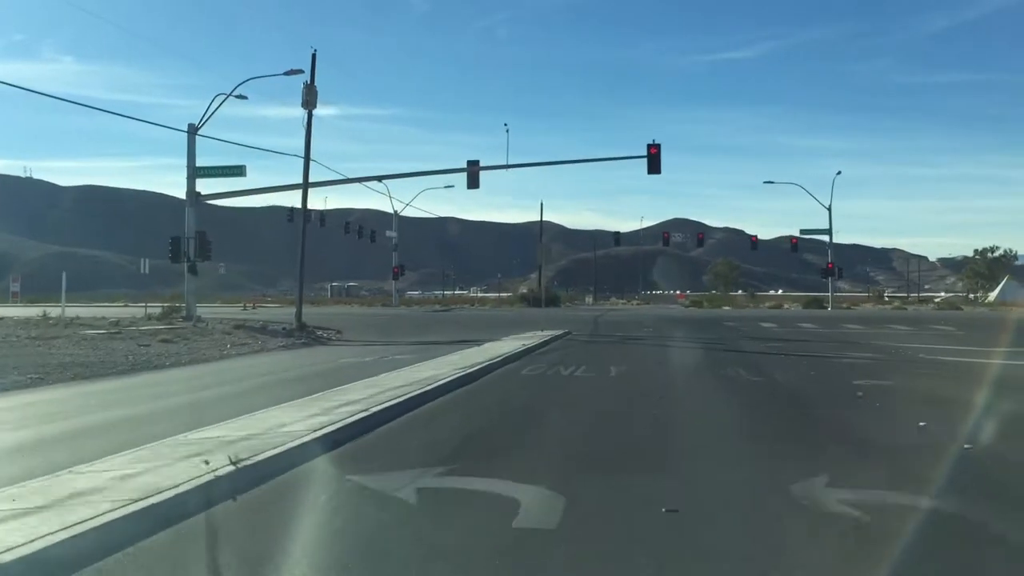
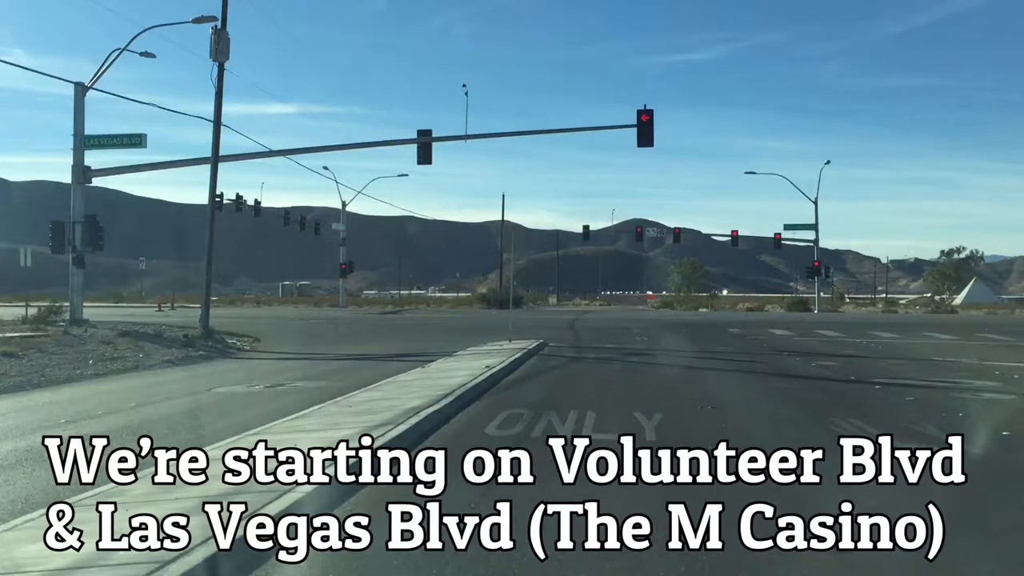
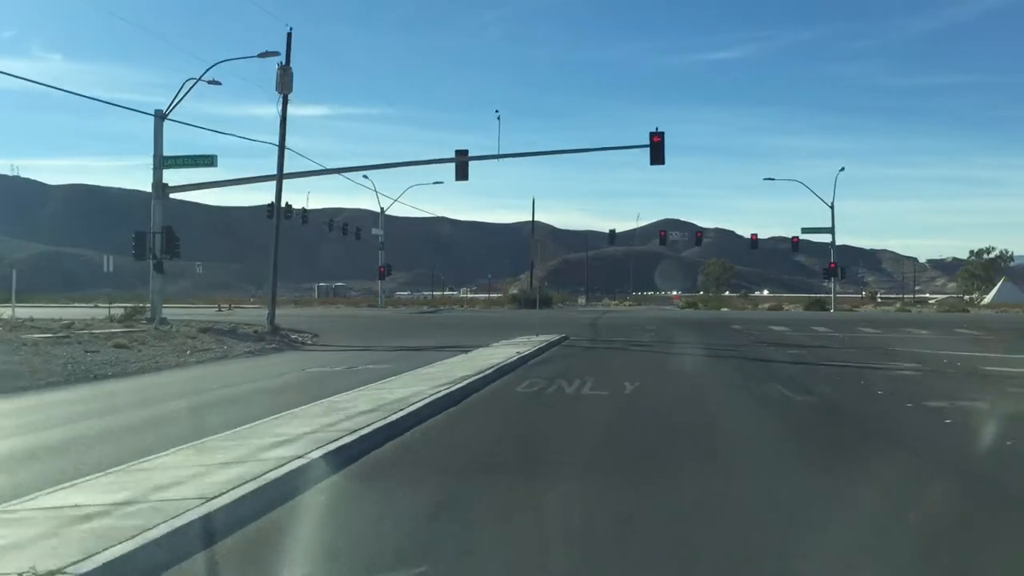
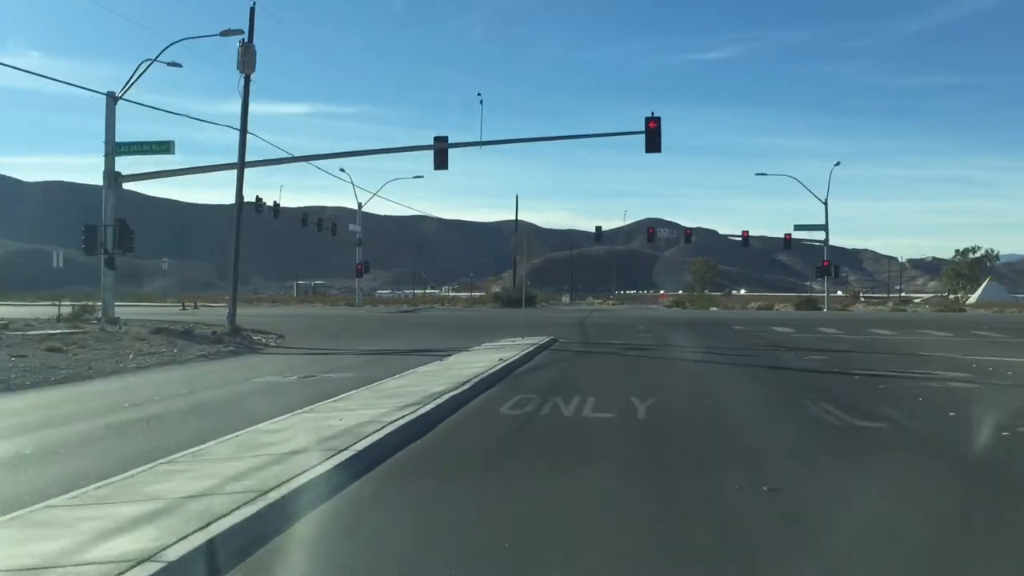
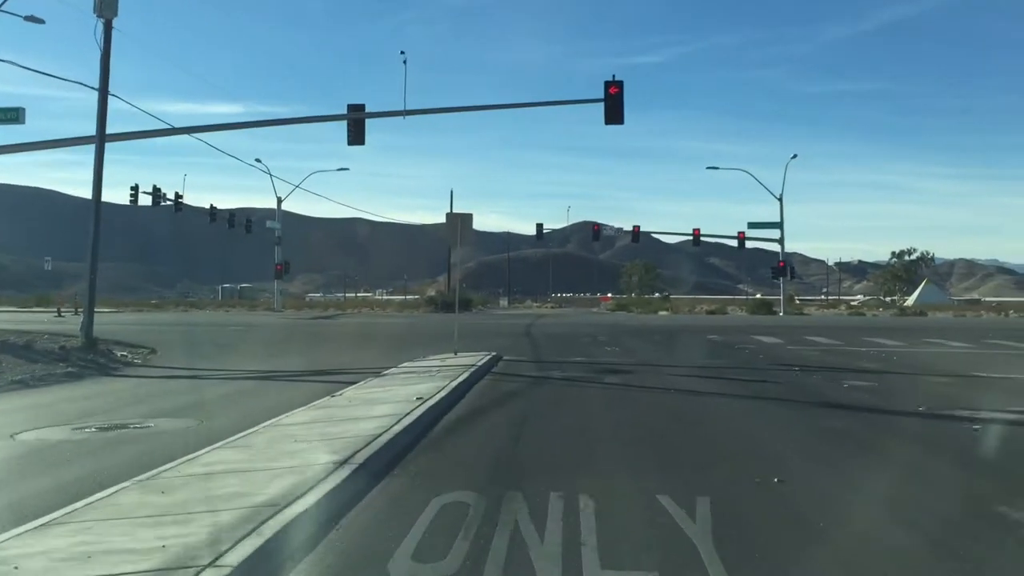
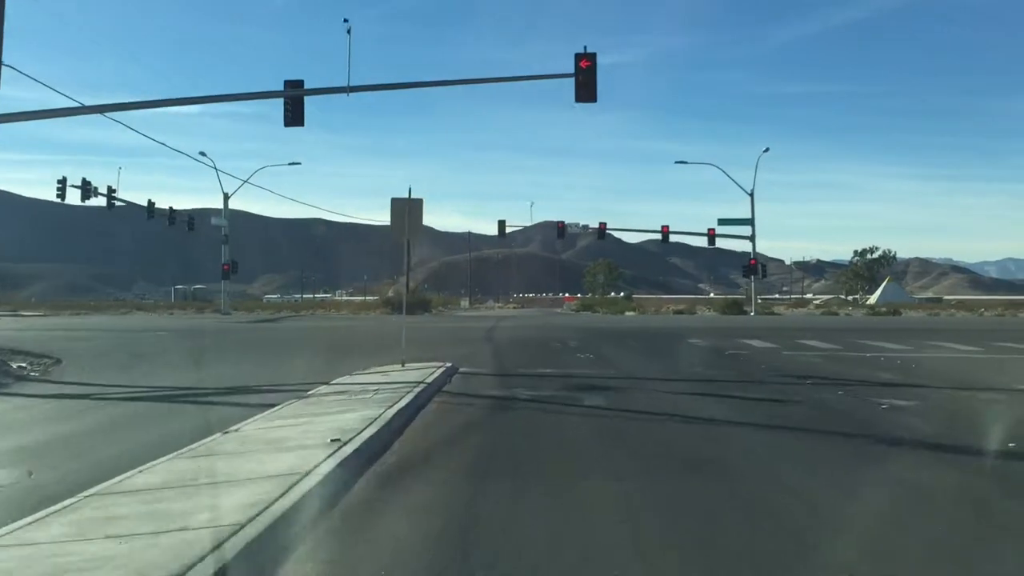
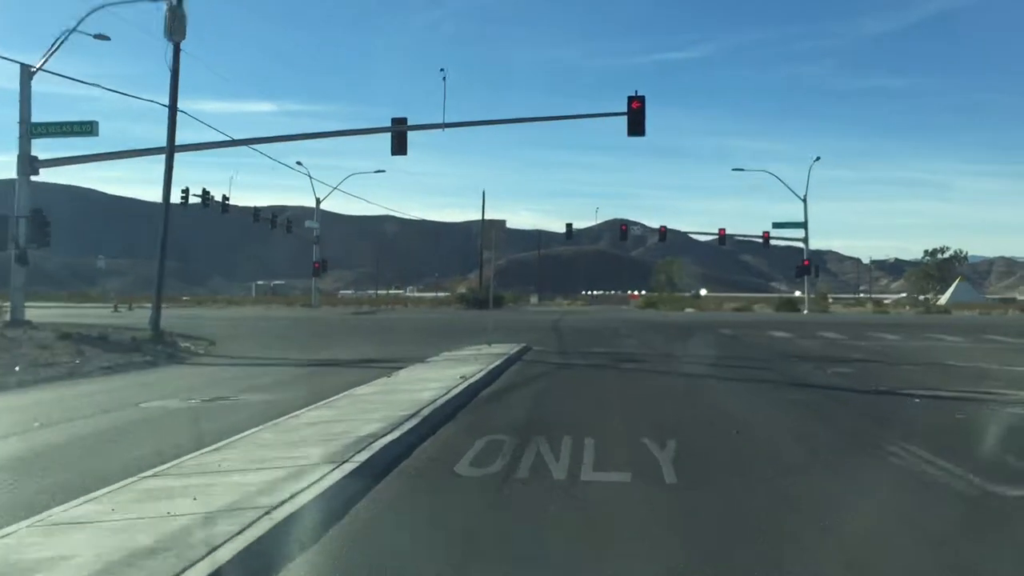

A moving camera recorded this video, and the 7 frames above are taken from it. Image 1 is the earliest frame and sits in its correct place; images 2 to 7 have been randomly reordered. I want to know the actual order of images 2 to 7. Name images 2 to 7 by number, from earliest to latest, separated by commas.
3, 4, 2, 7, 5, 6
